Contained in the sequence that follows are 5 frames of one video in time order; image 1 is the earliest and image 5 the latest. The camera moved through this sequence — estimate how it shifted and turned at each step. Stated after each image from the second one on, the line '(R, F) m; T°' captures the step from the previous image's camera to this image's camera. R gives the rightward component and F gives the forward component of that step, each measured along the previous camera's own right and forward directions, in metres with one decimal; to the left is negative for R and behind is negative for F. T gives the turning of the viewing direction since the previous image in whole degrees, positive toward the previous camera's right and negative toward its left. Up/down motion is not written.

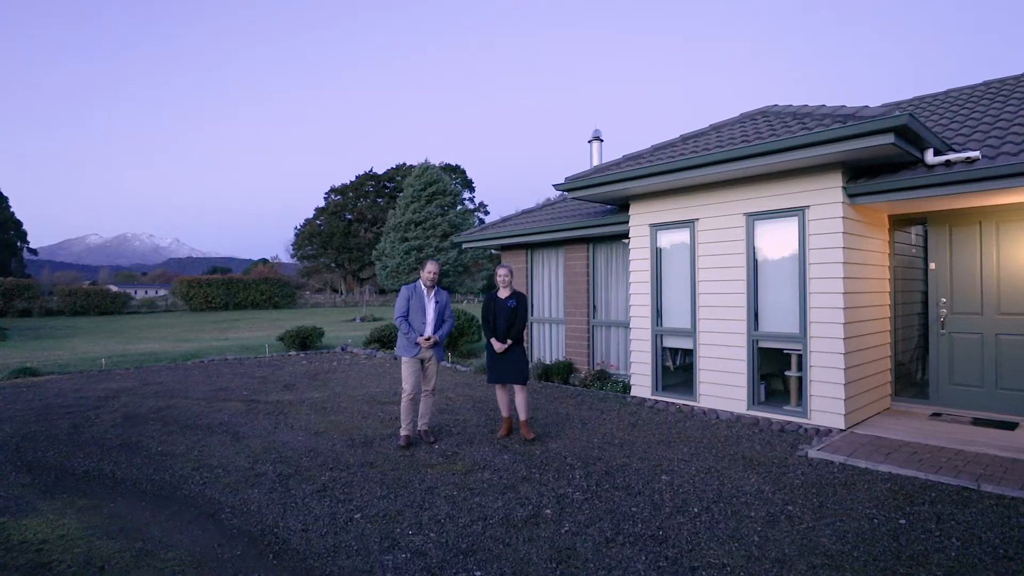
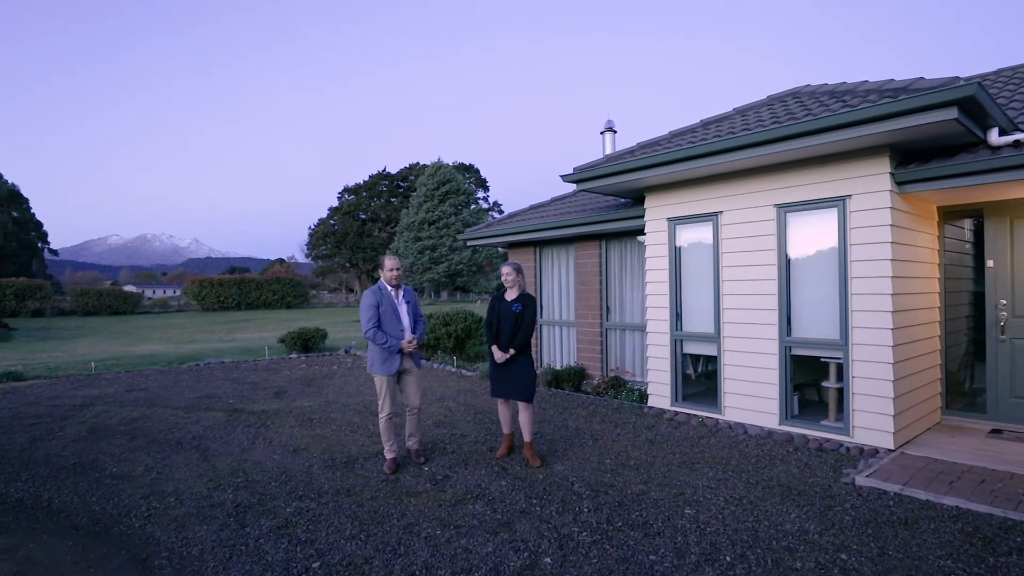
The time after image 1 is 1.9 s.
(+0.1, +0.7) m; -1°
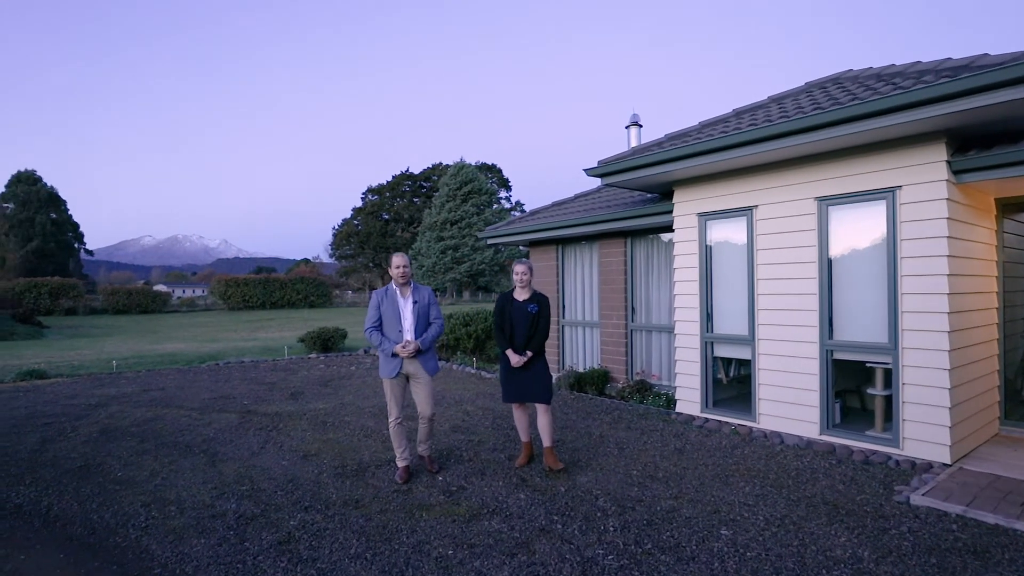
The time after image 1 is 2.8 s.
(0.0, +0.3) m; -2°
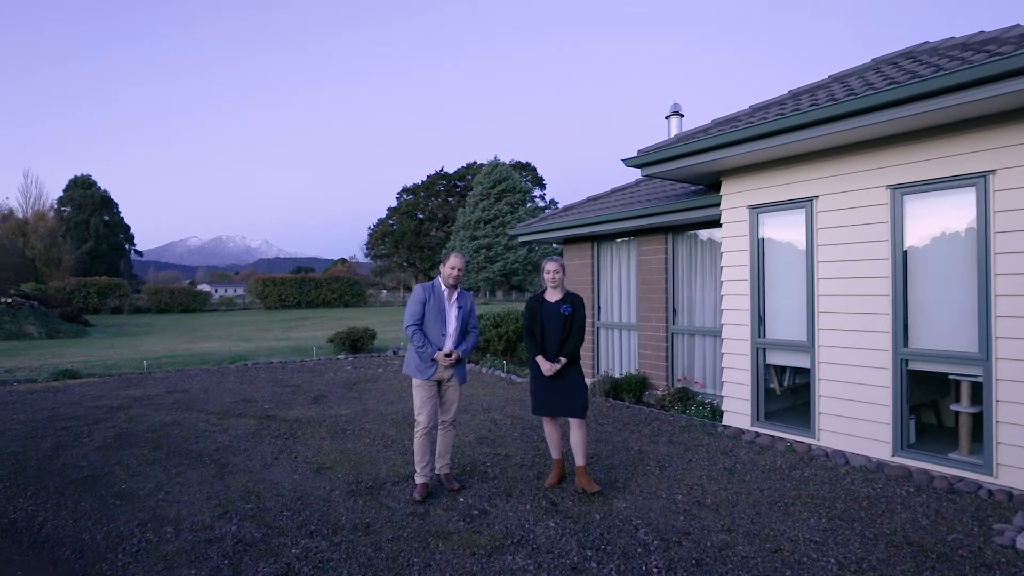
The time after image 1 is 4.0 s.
(0.0, +0.5) m; -3°
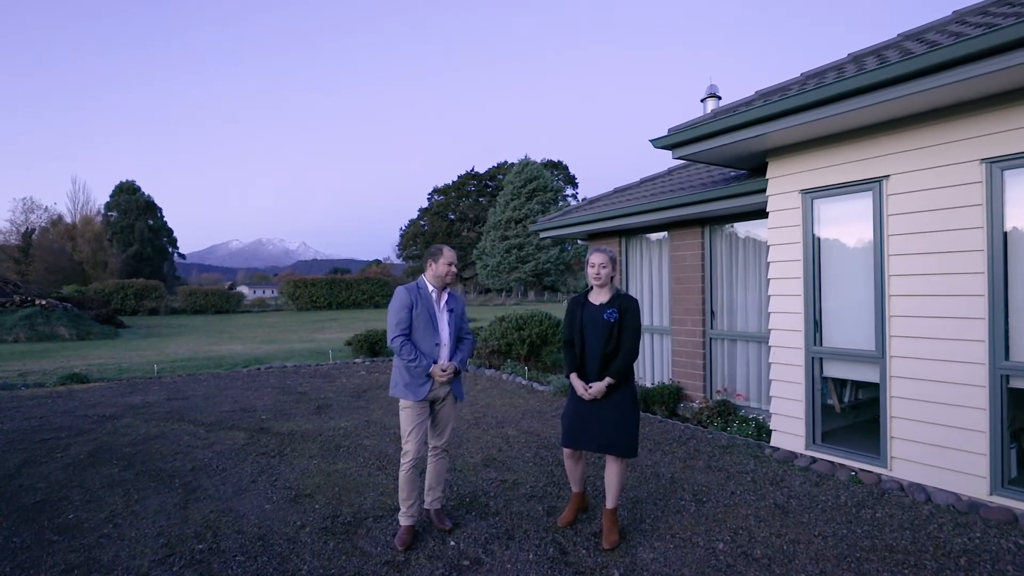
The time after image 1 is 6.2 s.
(+0.2, +0.8) m; -3°
